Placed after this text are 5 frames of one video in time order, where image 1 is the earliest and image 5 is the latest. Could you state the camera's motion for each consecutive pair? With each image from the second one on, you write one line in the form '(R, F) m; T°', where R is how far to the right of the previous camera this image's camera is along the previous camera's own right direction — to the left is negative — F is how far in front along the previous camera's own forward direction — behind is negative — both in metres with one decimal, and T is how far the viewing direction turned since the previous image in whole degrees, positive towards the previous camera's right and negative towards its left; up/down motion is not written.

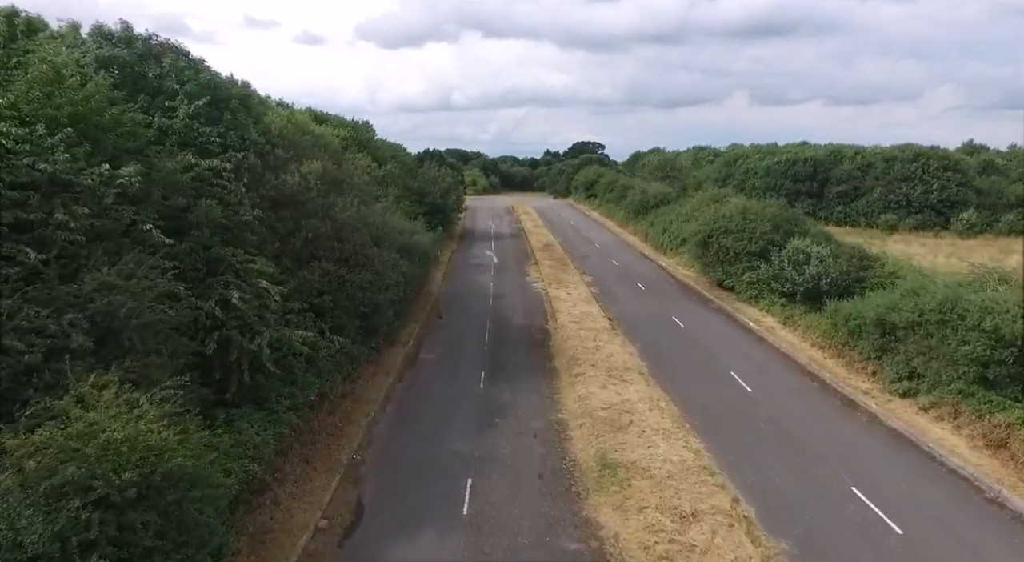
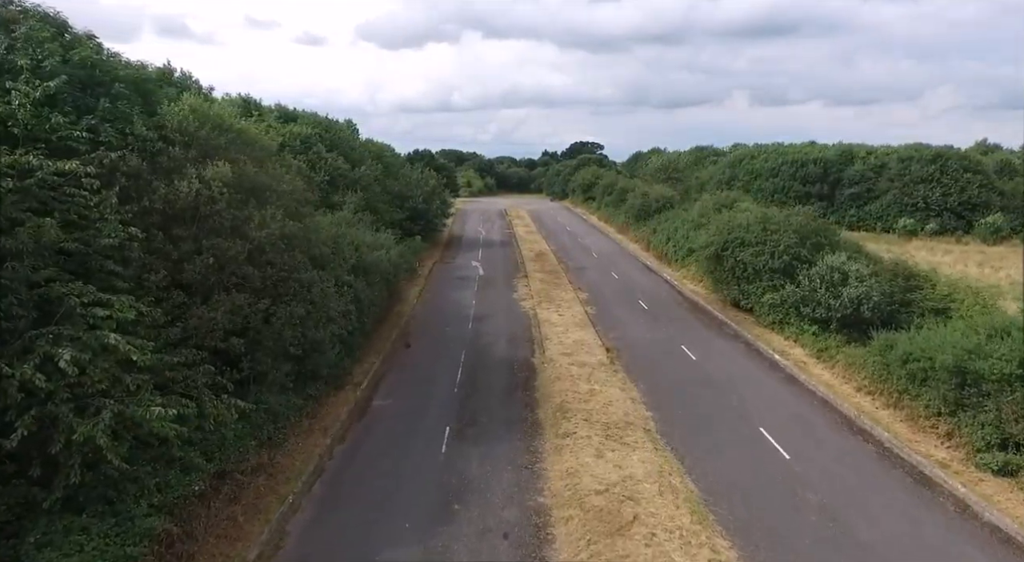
(+0.7, +4.7) m; 0°
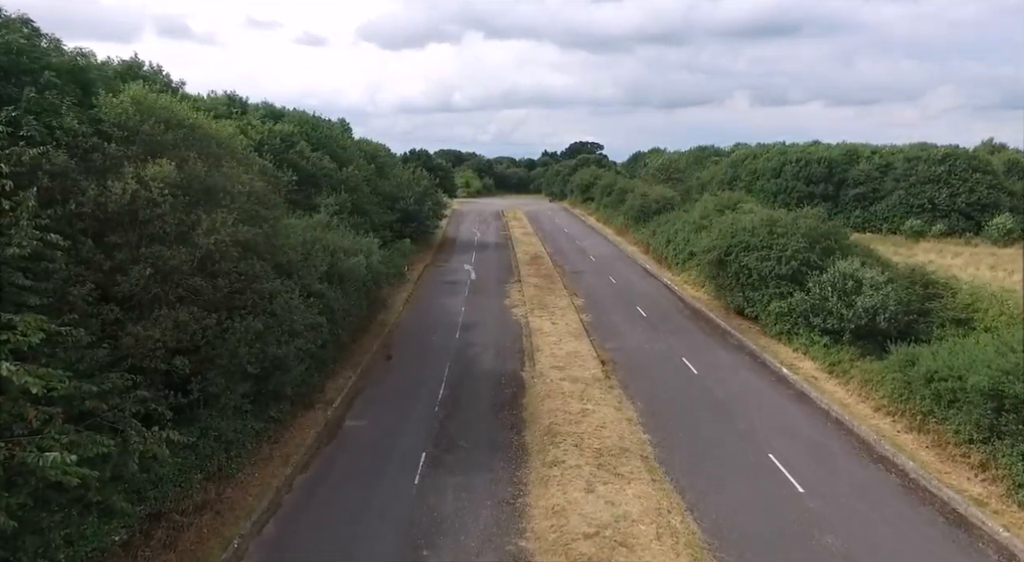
(+0.4, +1.7) m; 0°
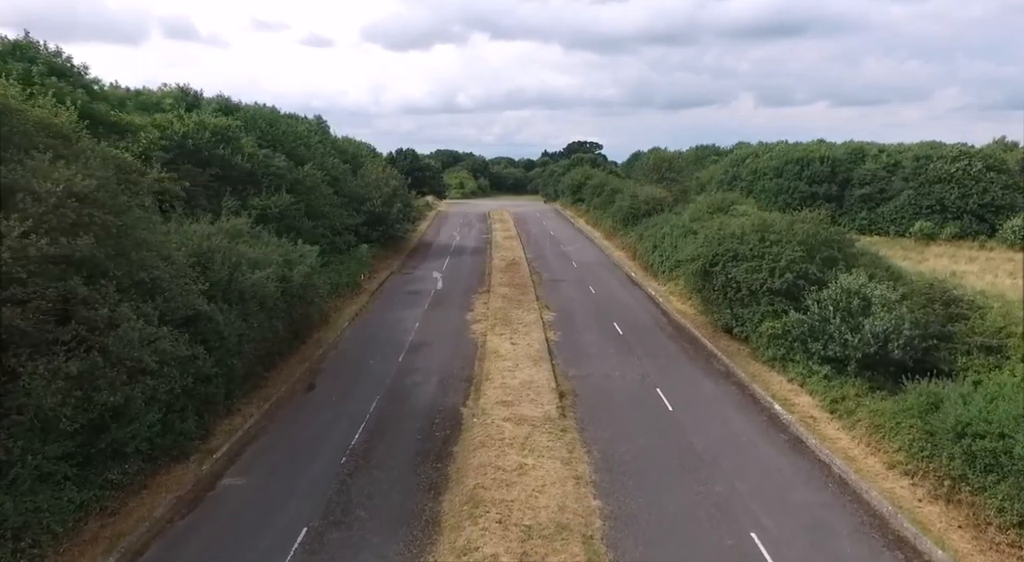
(+1.7, +3.8) m; 0°
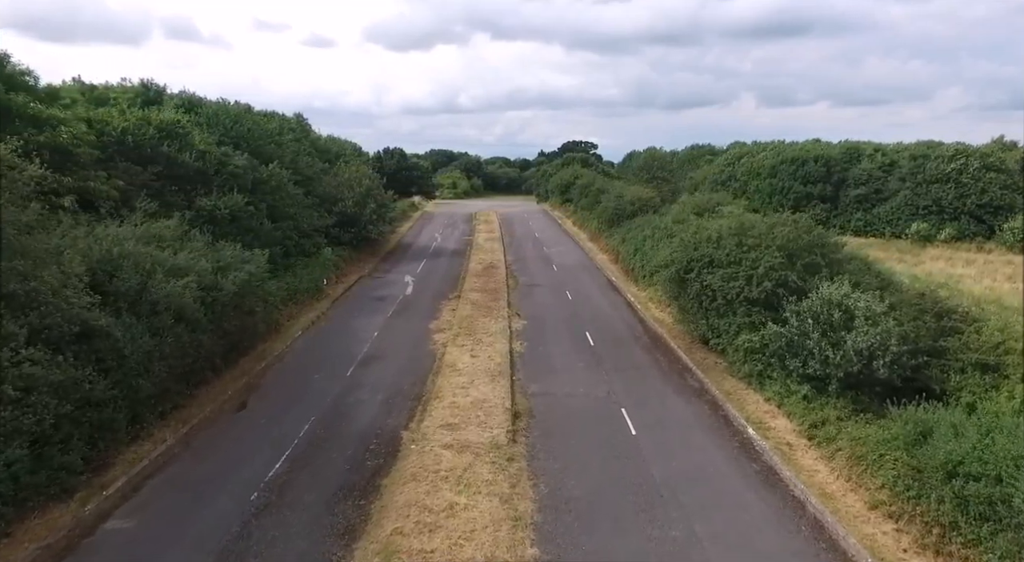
(+1.2, +1.8) m; 0°
